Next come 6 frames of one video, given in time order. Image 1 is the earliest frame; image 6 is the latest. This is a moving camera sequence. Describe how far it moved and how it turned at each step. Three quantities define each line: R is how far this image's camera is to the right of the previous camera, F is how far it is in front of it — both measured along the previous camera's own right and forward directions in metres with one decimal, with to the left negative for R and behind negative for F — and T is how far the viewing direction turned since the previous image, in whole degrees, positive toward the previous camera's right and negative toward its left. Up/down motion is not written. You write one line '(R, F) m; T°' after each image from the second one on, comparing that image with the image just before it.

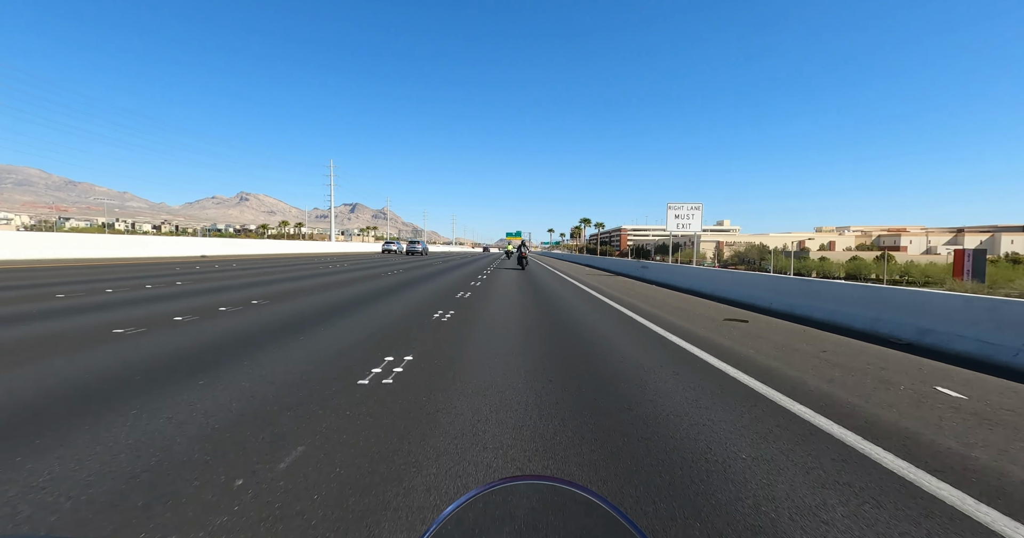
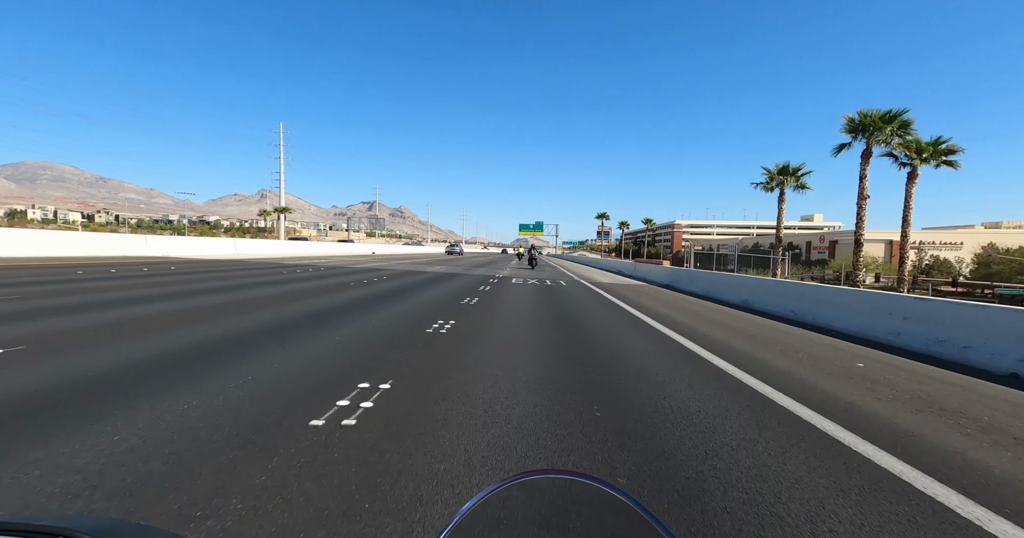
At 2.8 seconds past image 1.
(-0.5, +2.1) m; -2°
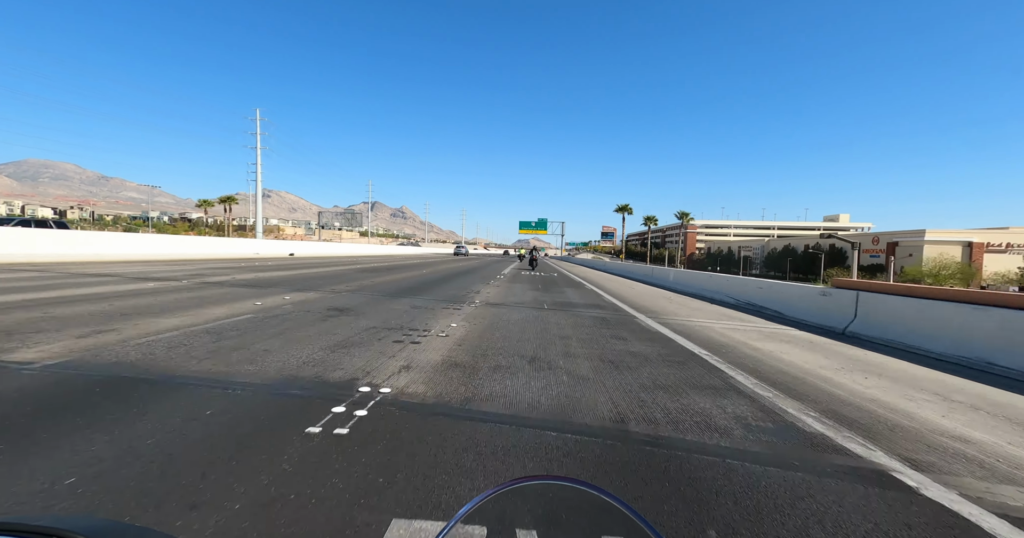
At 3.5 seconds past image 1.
(0.0, +1.3) m; 0°
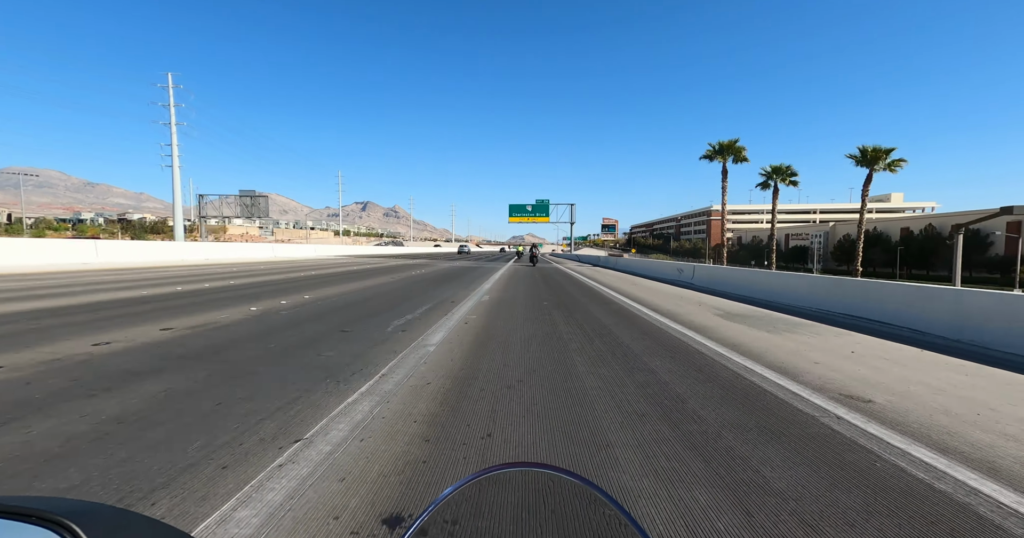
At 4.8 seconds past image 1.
(+0.1, +2.8) m; 0°
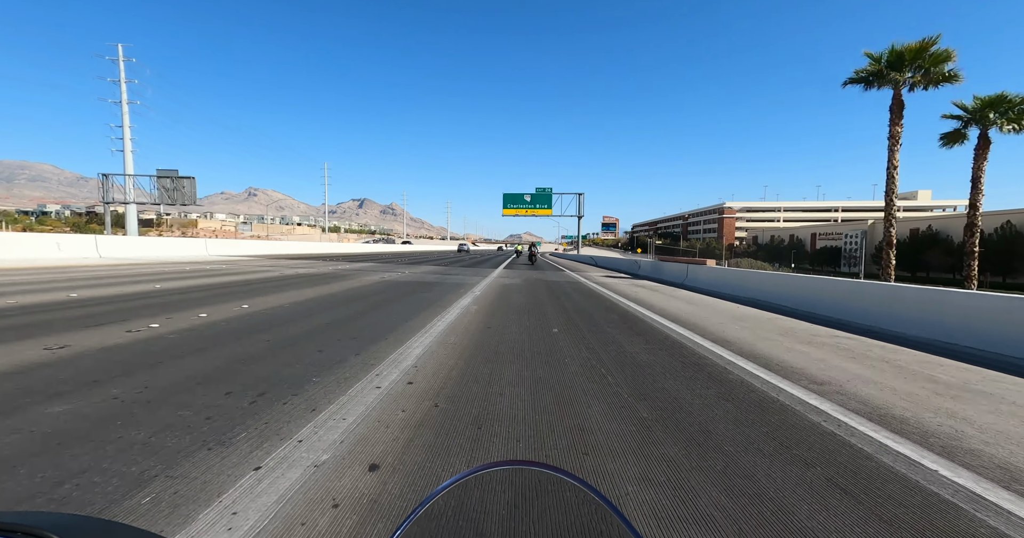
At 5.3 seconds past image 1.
(0.0, +1.2) m; 0°
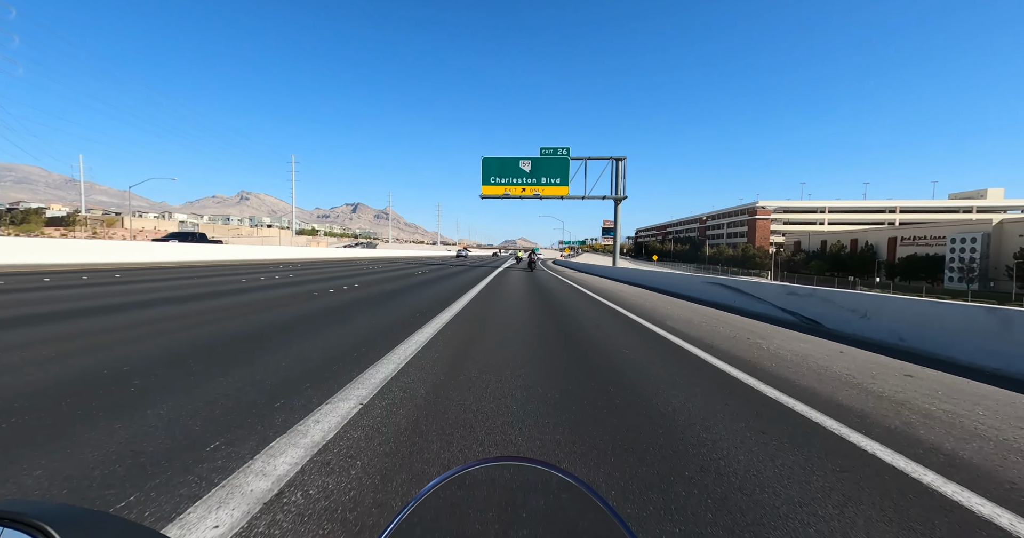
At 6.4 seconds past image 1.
(+0.1, +2.4) m; +1°
